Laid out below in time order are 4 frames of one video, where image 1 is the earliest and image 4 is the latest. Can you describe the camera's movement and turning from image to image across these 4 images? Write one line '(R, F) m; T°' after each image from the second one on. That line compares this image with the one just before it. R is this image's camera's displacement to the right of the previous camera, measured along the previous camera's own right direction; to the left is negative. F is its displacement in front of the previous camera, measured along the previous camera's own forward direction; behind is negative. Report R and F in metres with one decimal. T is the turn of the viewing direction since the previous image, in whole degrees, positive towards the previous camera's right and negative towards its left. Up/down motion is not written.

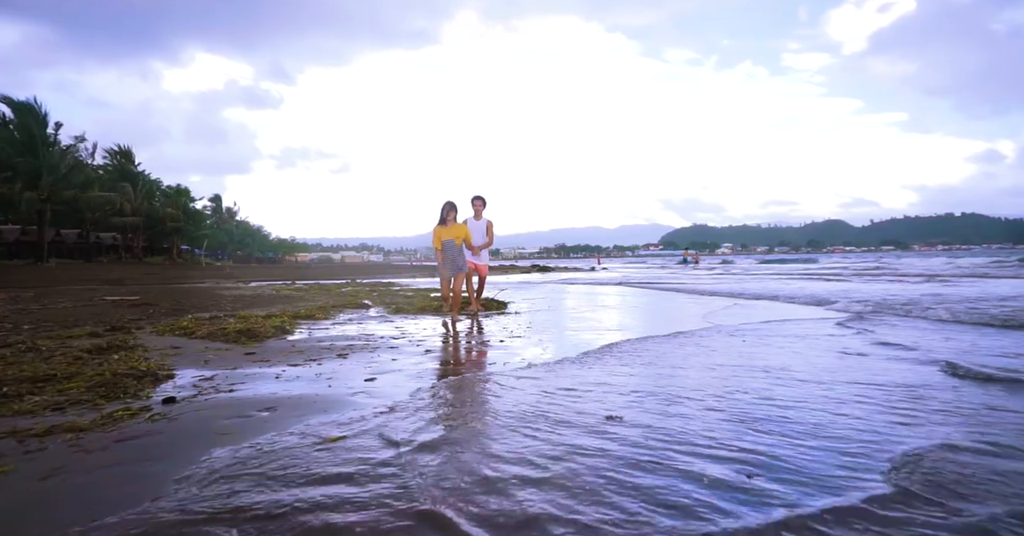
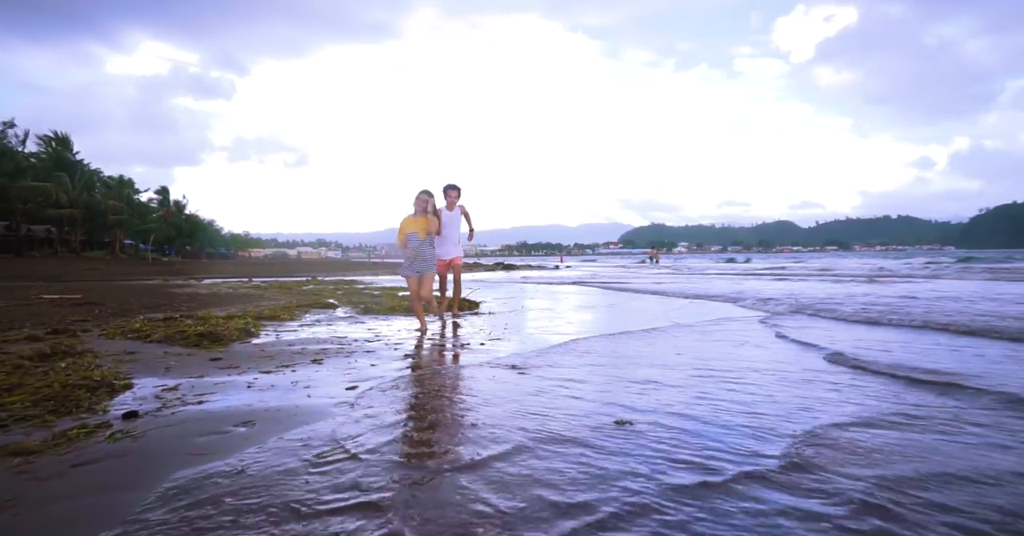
(-0.2, +0.2) m; +4°
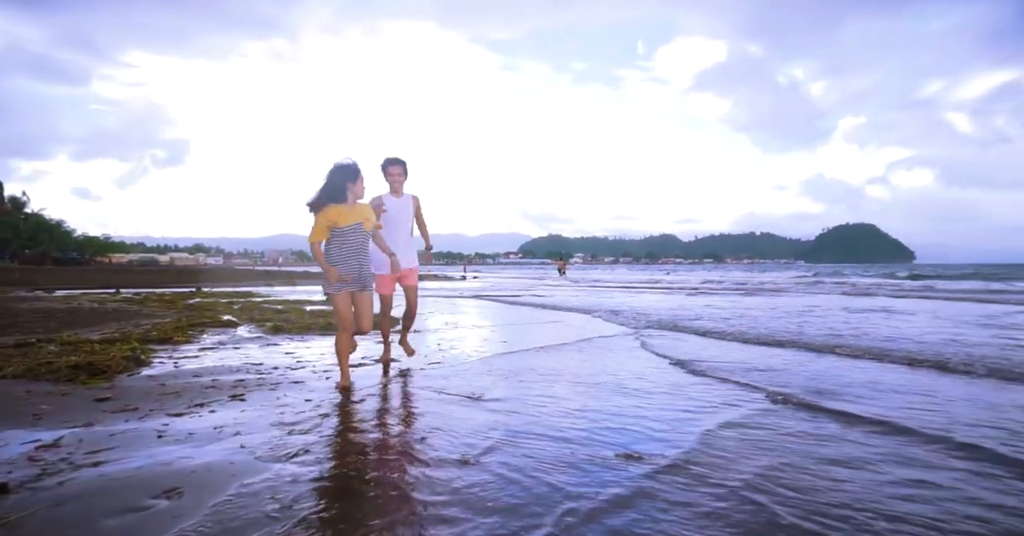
(-0.5, +0.4) m; +11°
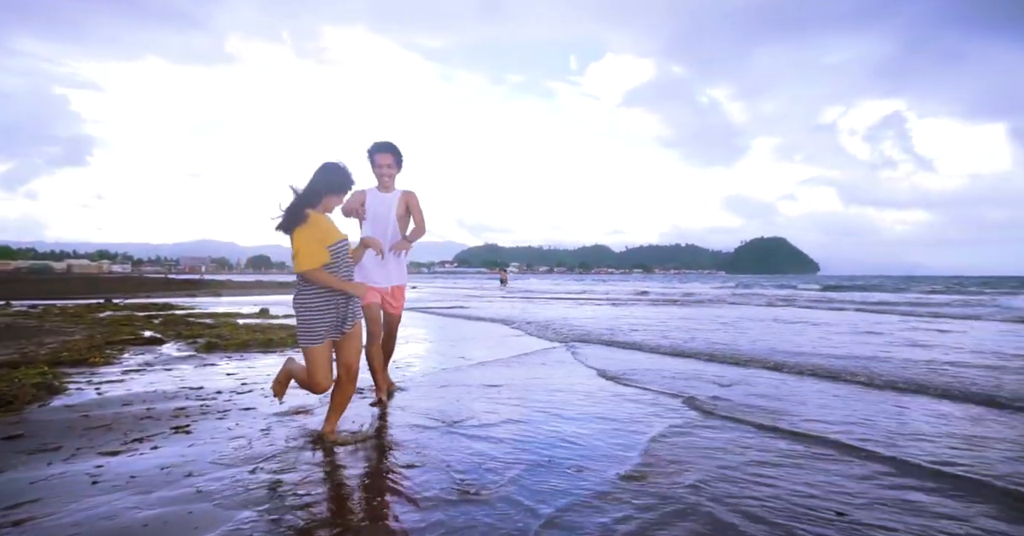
(-0.4, +0.2) m; +7°
